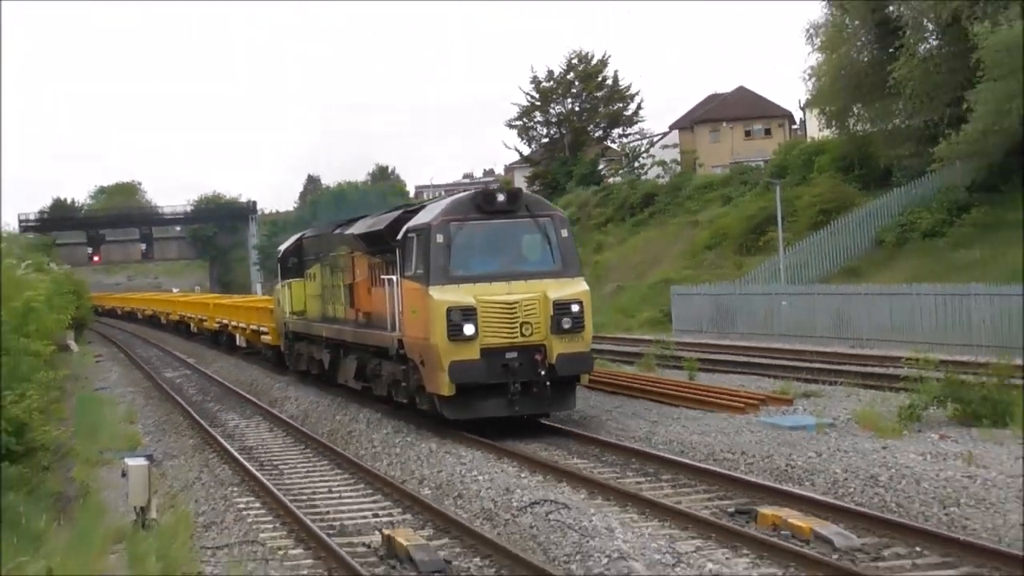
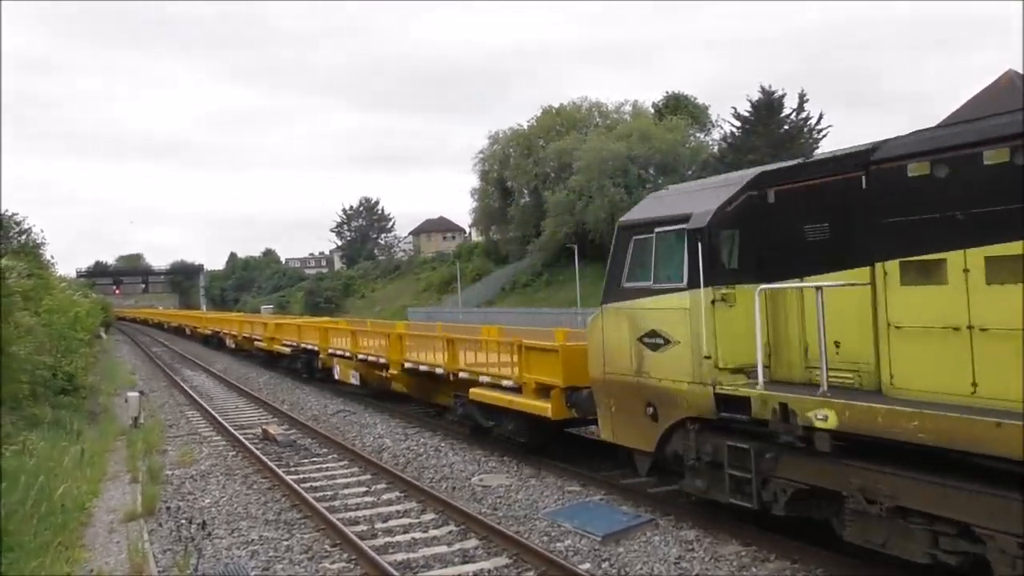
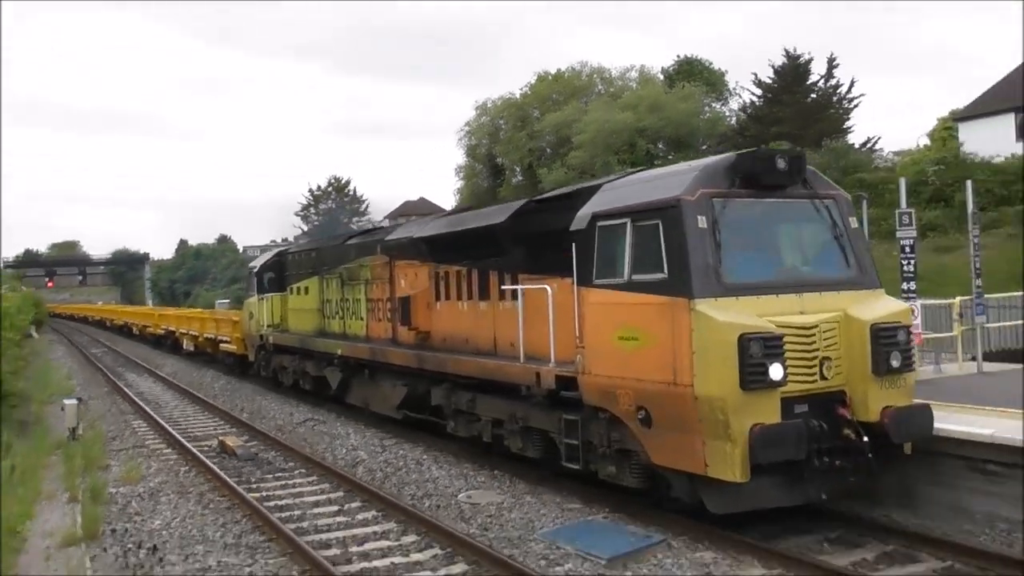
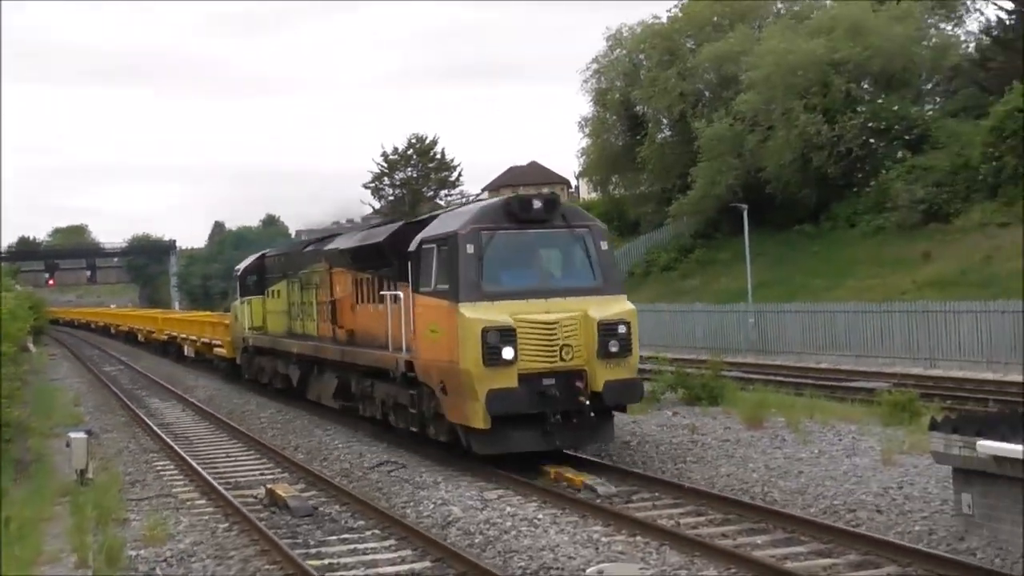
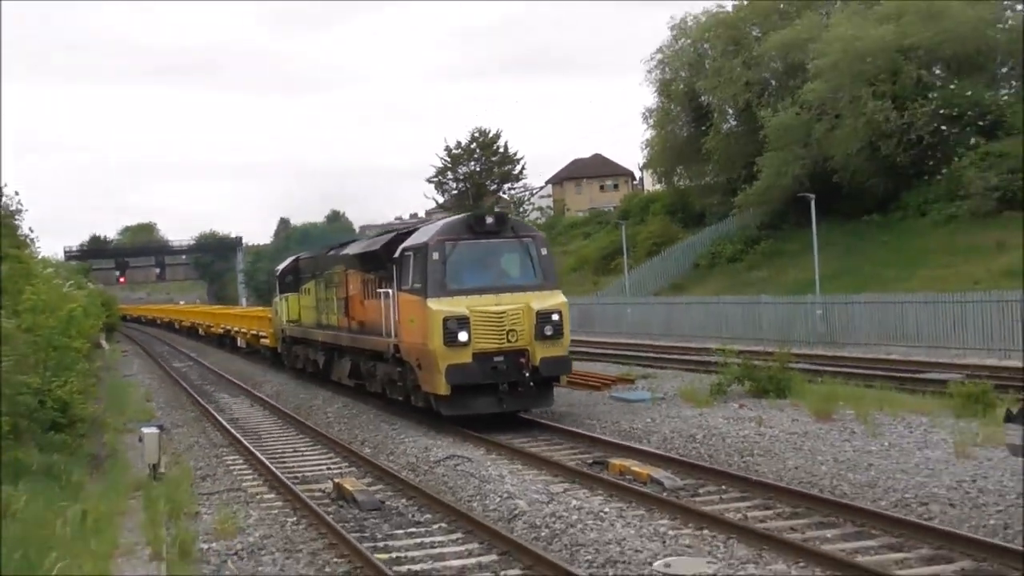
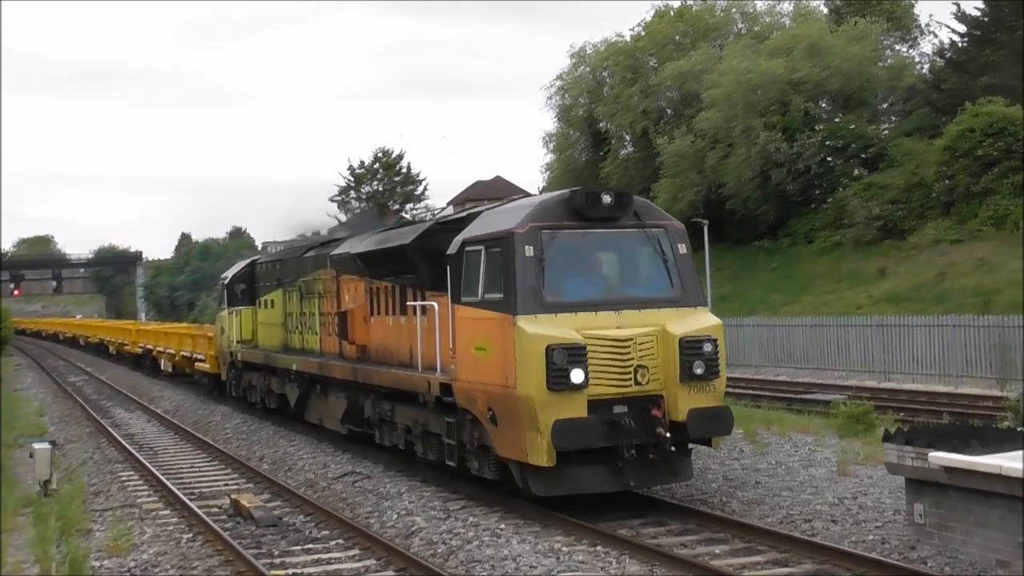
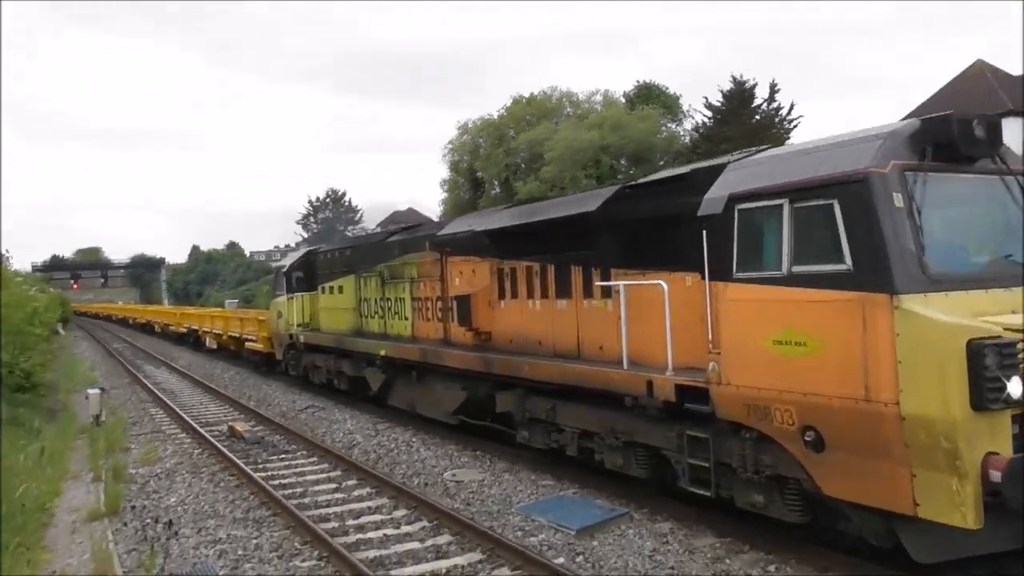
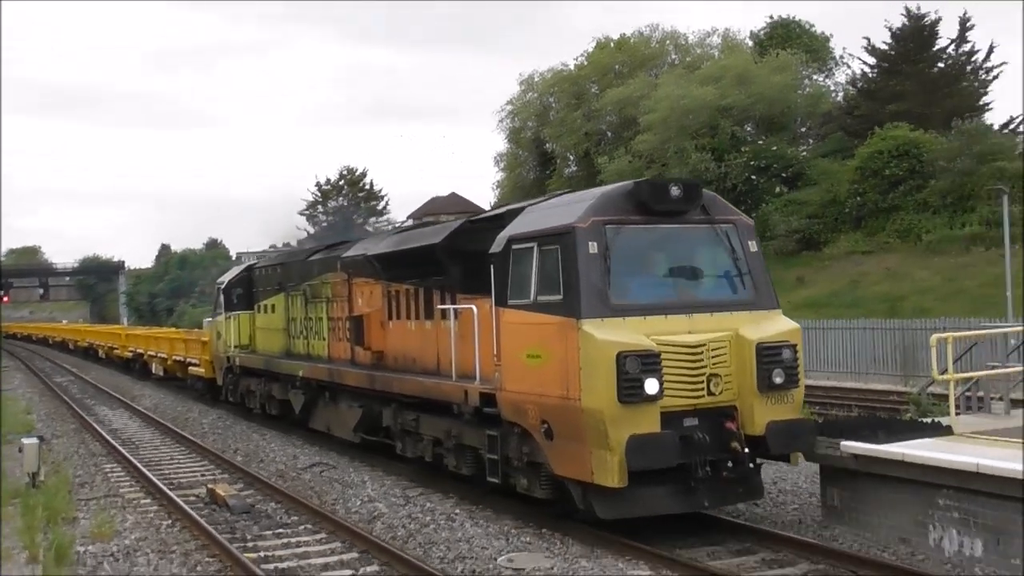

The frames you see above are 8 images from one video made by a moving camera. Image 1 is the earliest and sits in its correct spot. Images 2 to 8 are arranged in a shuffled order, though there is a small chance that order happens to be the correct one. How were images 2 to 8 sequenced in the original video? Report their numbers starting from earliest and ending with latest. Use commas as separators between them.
5, 4, 6, 8, 3, 7, 2
